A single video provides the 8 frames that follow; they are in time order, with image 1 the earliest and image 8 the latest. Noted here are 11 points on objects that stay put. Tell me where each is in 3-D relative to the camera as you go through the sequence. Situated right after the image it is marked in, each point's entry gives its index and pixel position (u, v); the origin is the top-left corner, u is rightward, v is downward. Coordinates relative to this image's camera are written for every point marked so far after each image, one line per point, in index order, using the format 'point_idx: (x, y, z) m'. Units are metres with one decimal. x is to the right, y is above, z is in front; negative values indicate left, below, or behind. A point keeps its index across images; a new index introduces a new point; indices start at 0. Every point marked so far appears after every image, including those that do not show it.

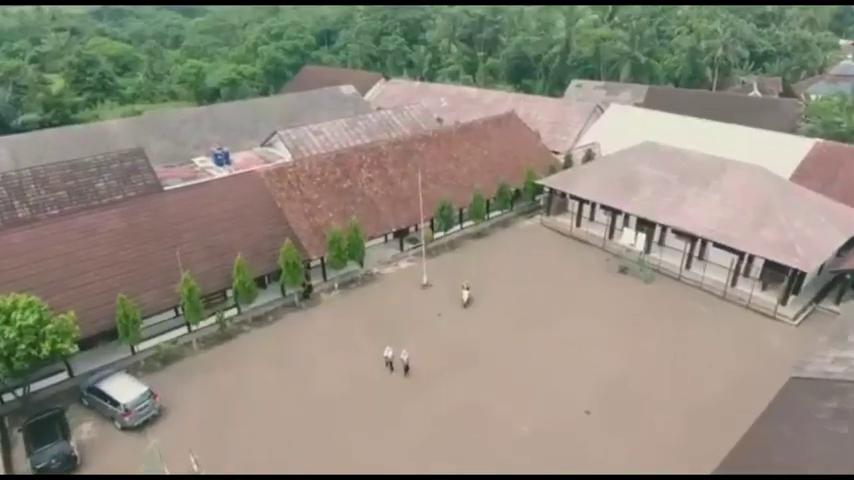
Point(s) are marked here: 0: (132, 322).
0: (-8.3, -2.4, +18.1) m
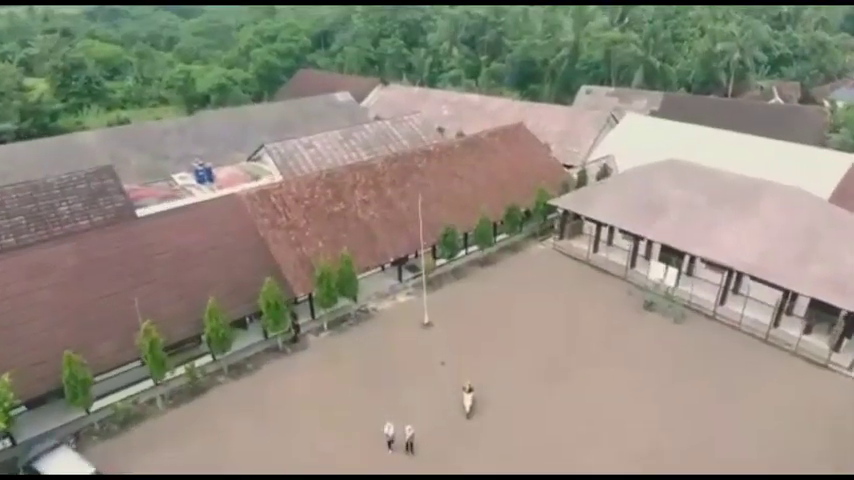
0: (-8.3, -3.4, +15.4) m
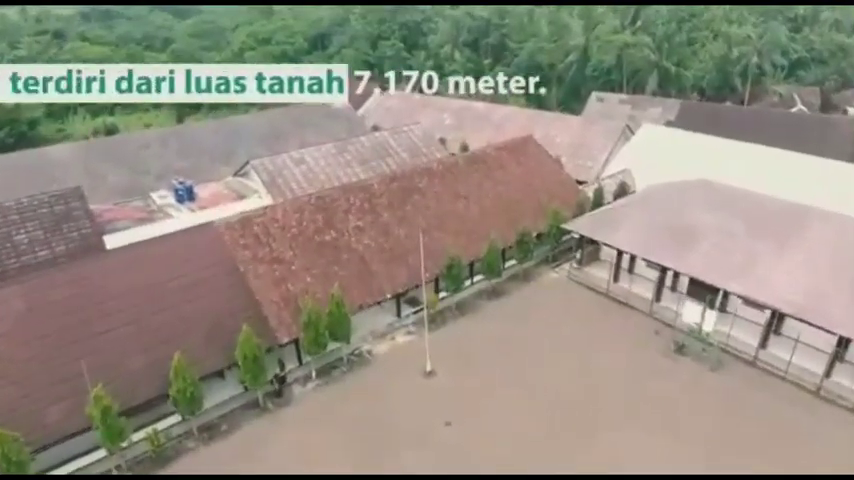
0: (-8.2, -4.5, +12.9) m
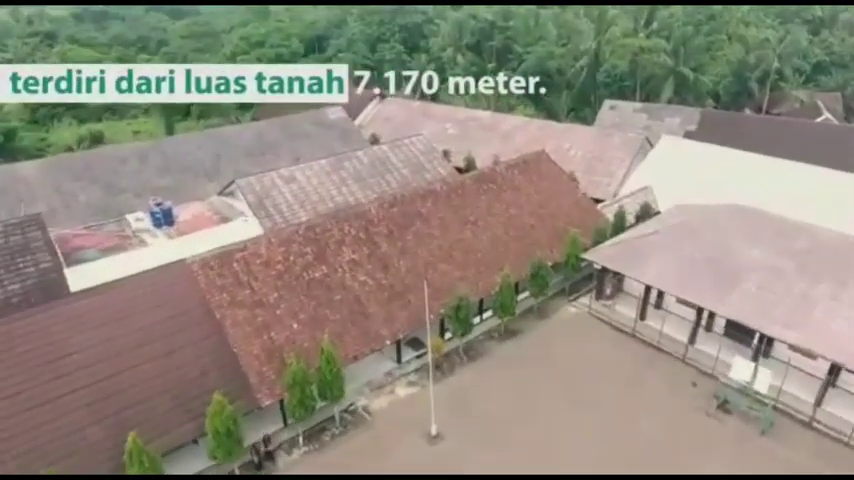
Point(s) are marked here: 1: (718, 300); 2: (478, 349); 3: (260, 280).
0: (-8.1, -5.5, +10.4) m
1: (+8.0, -1.7, +17.8) m
2: (+1.6, -3.3, +19.5) m
3: (-4.5, -1.1, +17.1) m
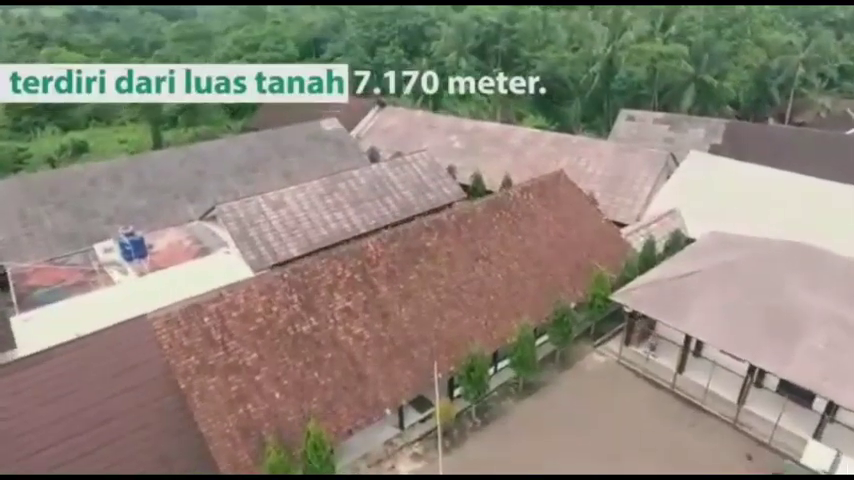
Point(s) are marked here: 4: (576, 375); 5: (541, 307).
0: (-7.9, -6.6, +7.7) m
1: (+8.1, -2.8, +15.1) m
2: (+1.7, -4.4, +16.8) m
3: (-4.3, -2.2, +14.4) m
4: (+4.2, -3.8, +18.1) m
5: (+3.3, -1.9, +18.7) m
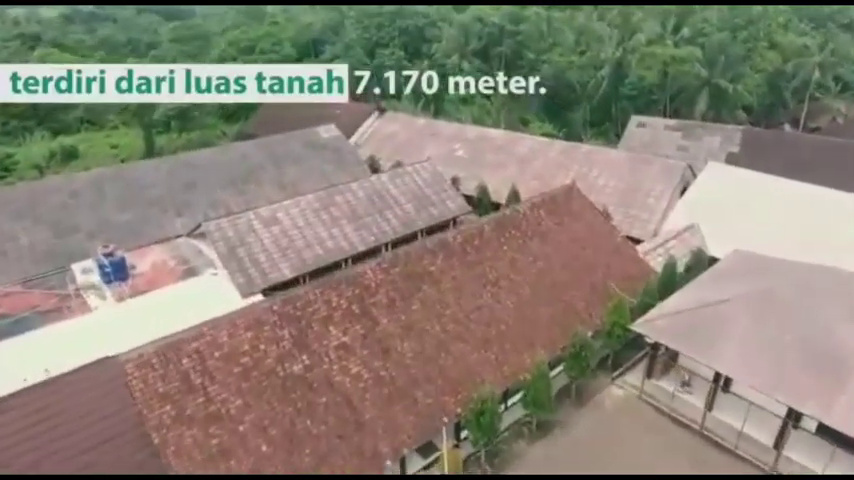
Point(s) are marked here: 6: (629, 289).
0: (-7.8, -7.3, +6.1) m
1: (+8.2, -3.4, +13.5) m
2: (+1.8, -5.1, +15.2) m
3: (-4.2, -2.8, +12.8) m
4: (+4.3, -4.5, +16.6) m
5: (+3.4, -2.6, +17.1) m
6: (+6.2, -1.5, +19.5) m
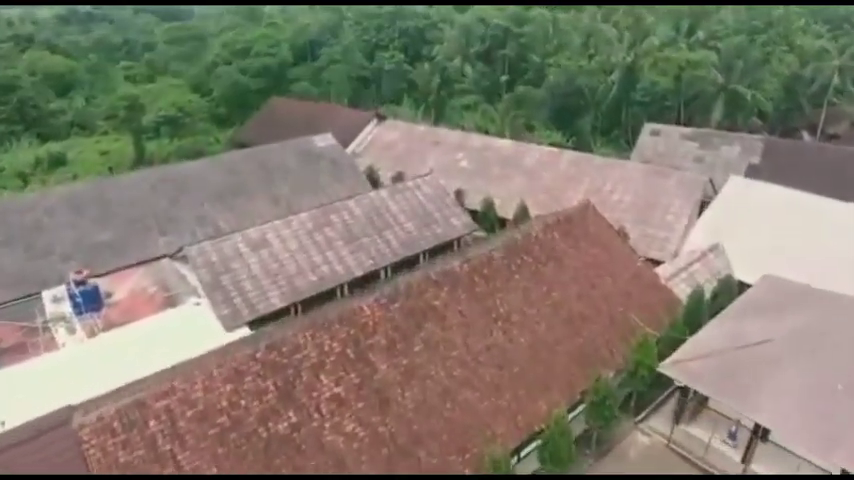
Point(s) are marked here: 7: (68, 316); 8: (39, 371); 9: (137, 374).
0: (-7.7, -8.0, +4.3) m
1: (+8.3, -4.2, +11.7) m
2: (+1.9, -5.8, +13.5) m
3: (-4.1, -3.6, +11.1) m
4: (+4.4, -5.2, +14.8) m
5: (+3.5, -3.3, +15.4) m
6: (+6.2, -2.2, +17.7) m
7: (-9.9, -2.1, +17.9) m
8: (-9.7, -3.2, +15.2) m
9: (-7.0, -3.2, +15.7) m
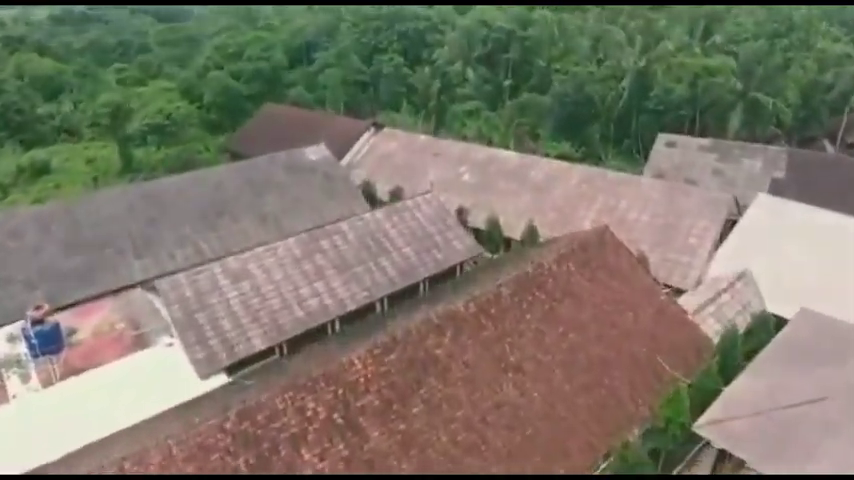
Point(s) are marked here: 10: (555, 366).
0: (-7.7, -8.9, +2.4) m
1: (+8.3, -5.0, +9.8) m
2: (+1.9, -6.6, +11.5) m
3: (-4.1, -4.4, +9.1) m
4: (+4.4, -6.0, +12.8) m
5: (+3.5, -4.2, +13.4) m
6: (+6.2, -3.0, +15.8) m
7: (-9.9, -2.9, +15.9) m
8: (-9.7, -4.0, +13.3) m
9: (-7.0, -4.1, +13.8) m
10: (+2.8, -2.8, +14.1) m
